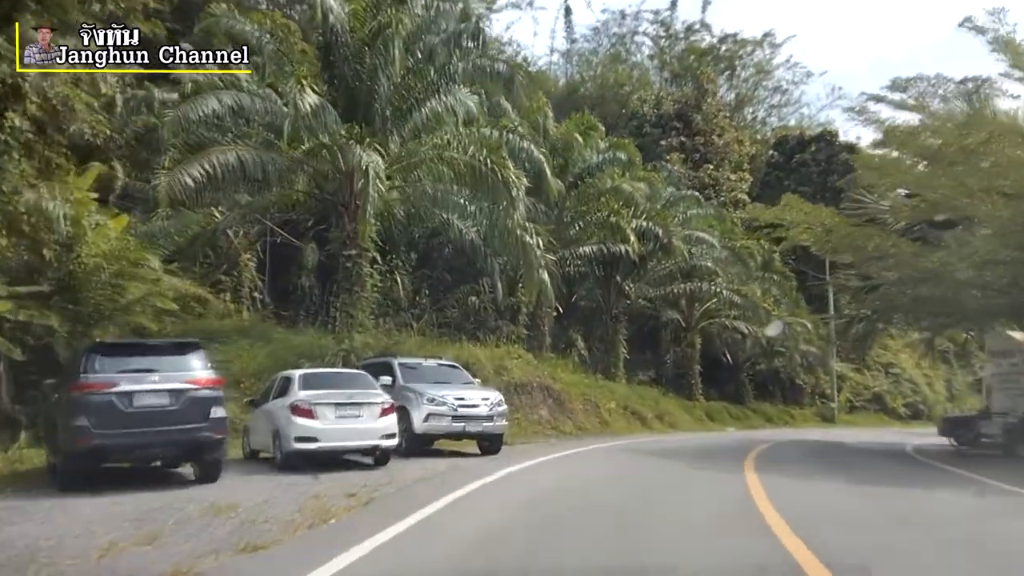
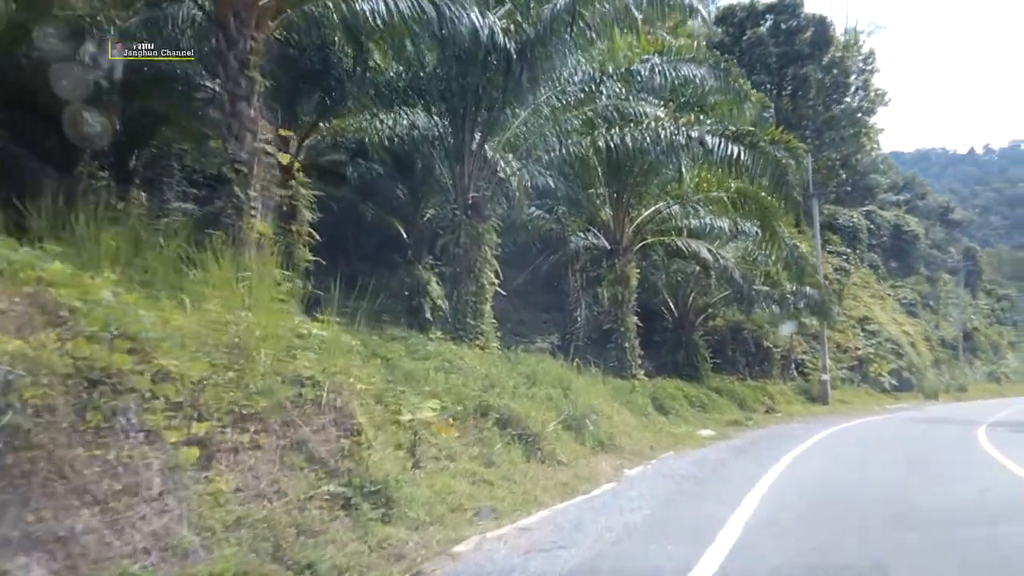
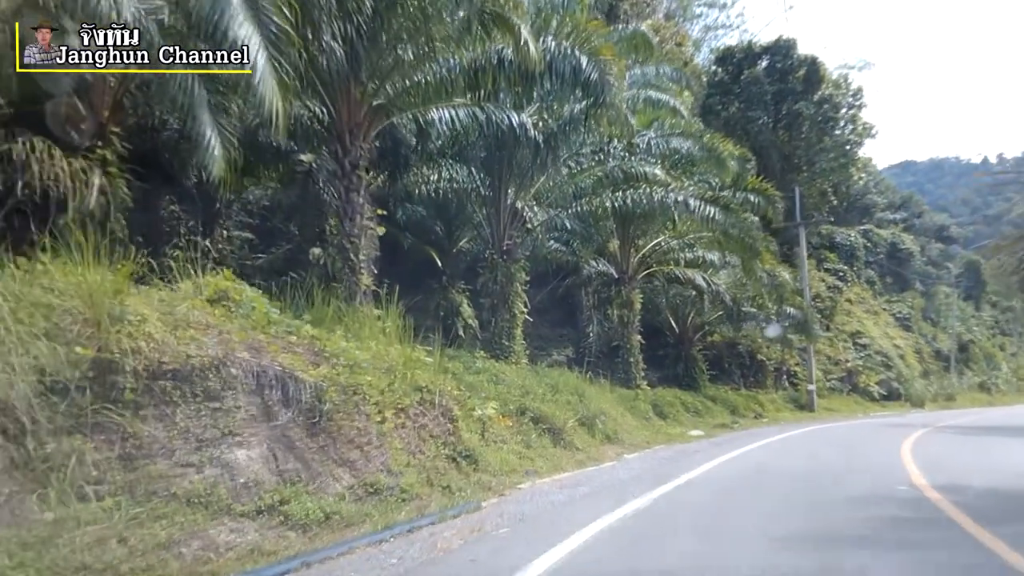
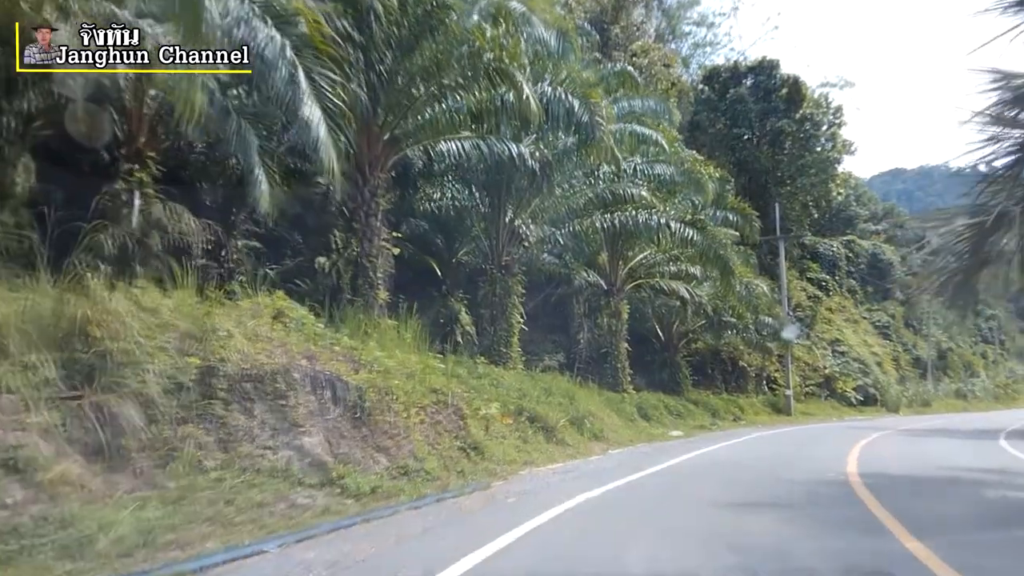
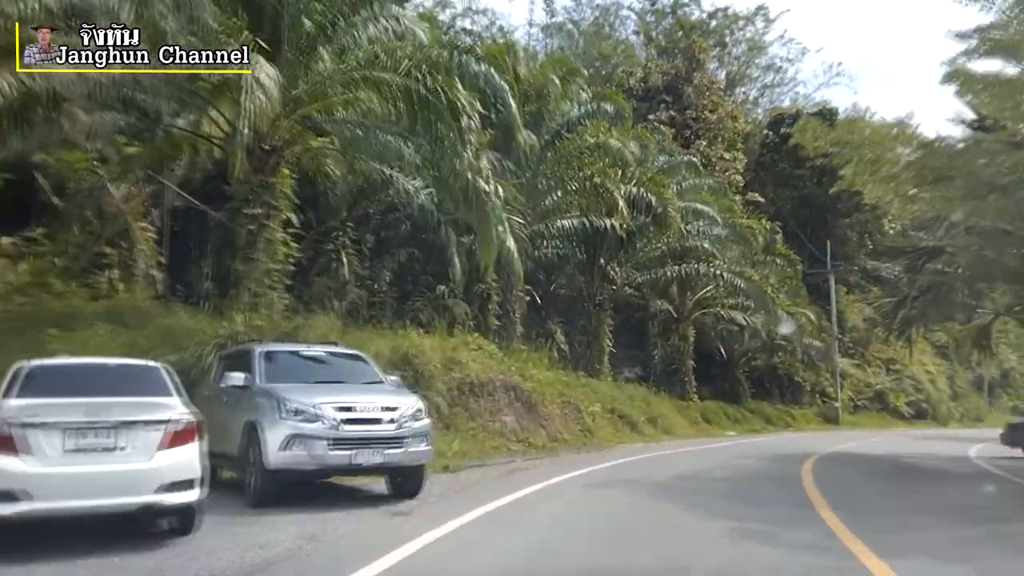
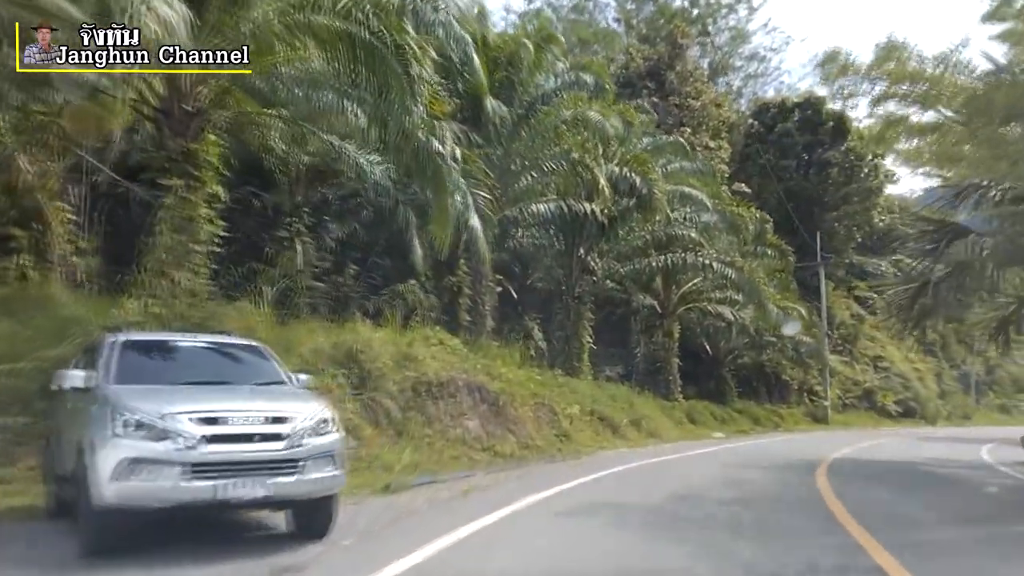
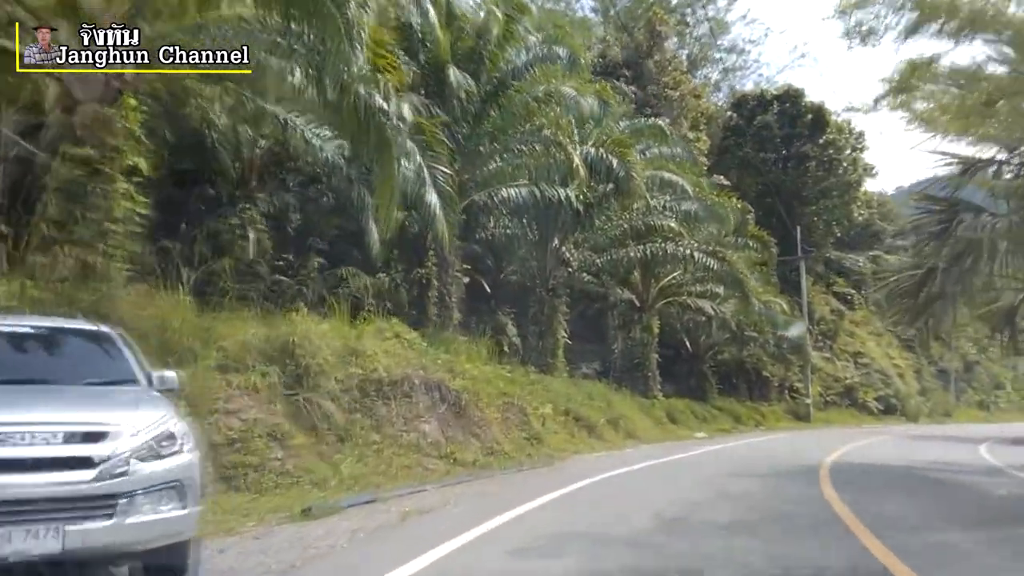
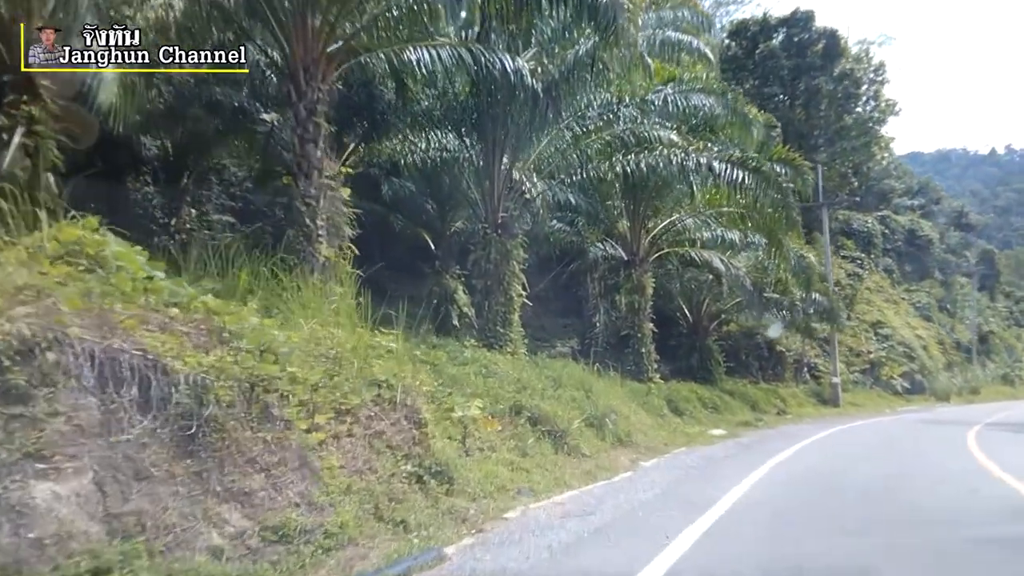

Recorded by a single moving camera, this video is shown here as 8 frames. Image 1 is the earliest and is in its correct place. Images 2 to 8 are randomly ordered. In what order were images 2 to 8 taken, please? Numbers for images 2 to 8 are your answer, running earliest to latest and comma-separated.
5, 6, 7, 4, 3, 8, 2
